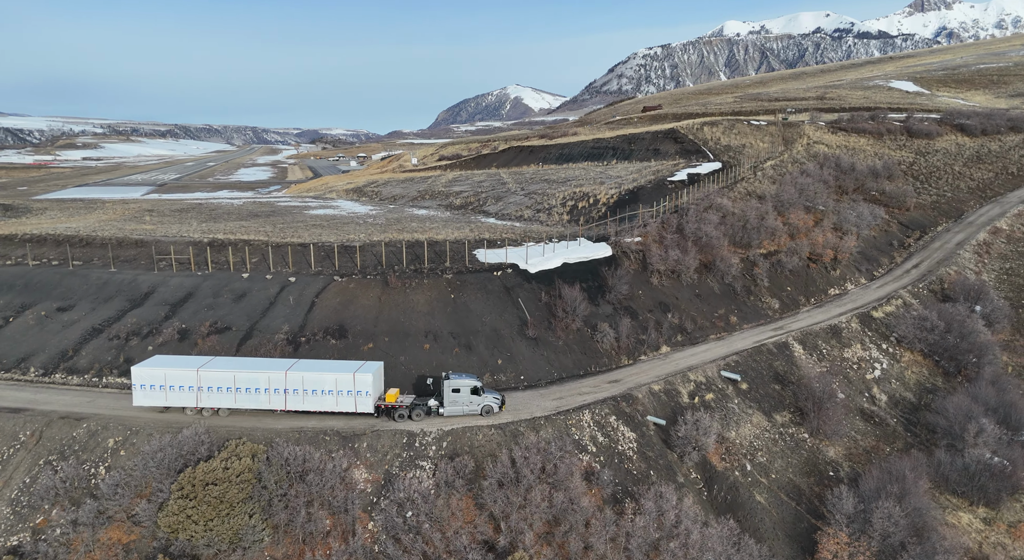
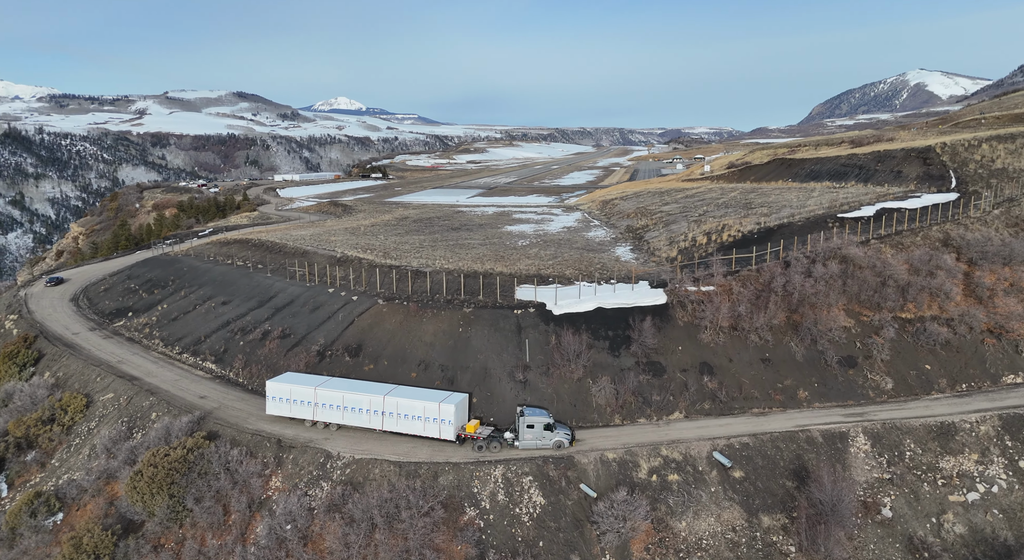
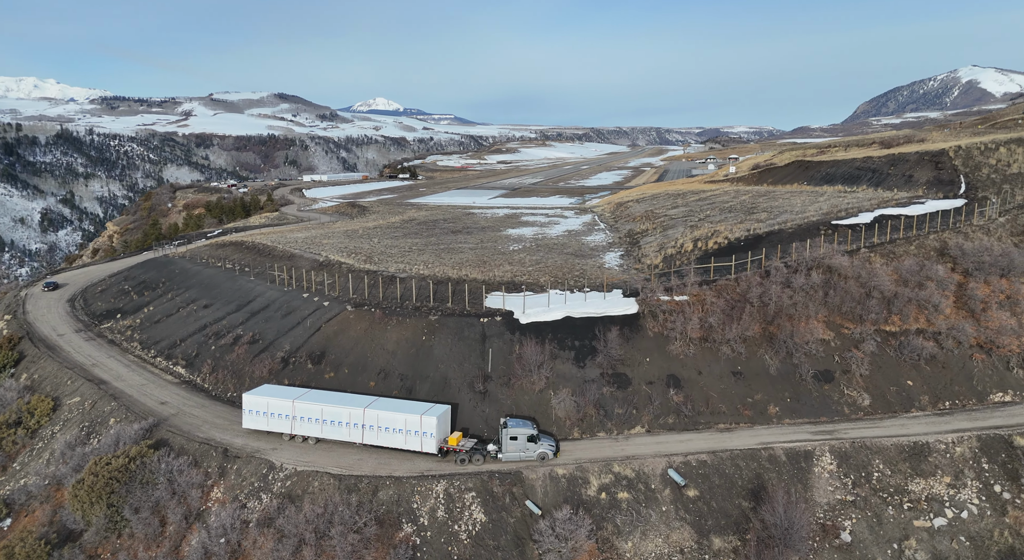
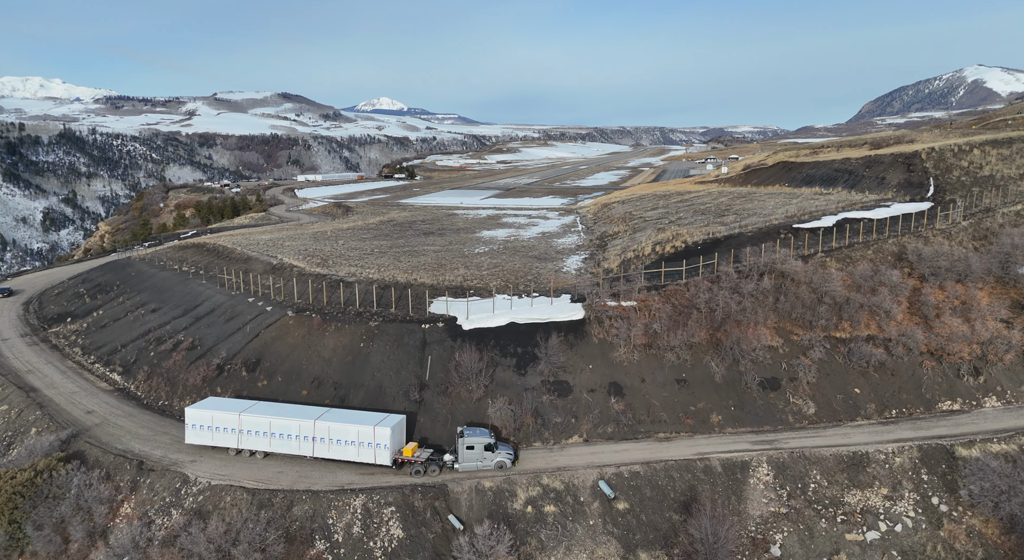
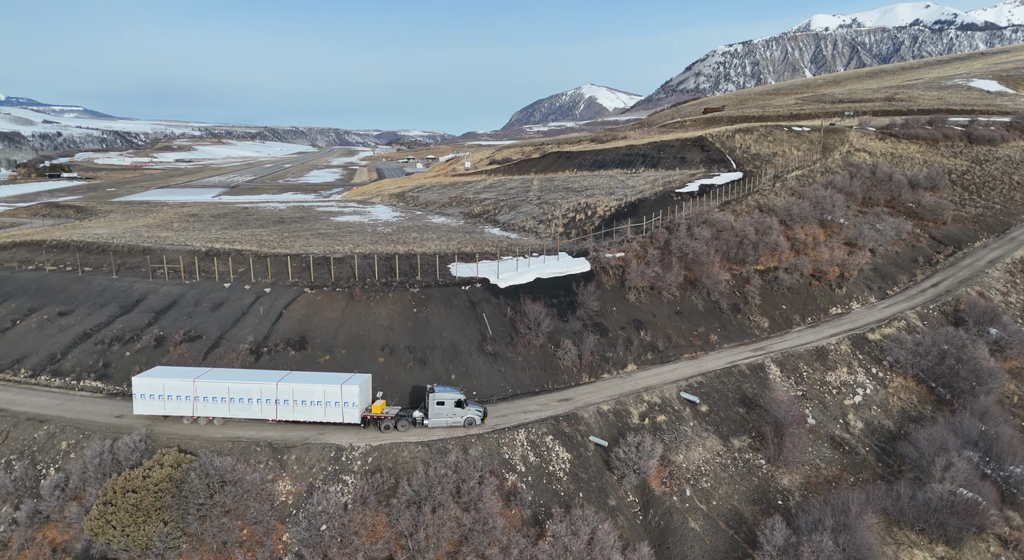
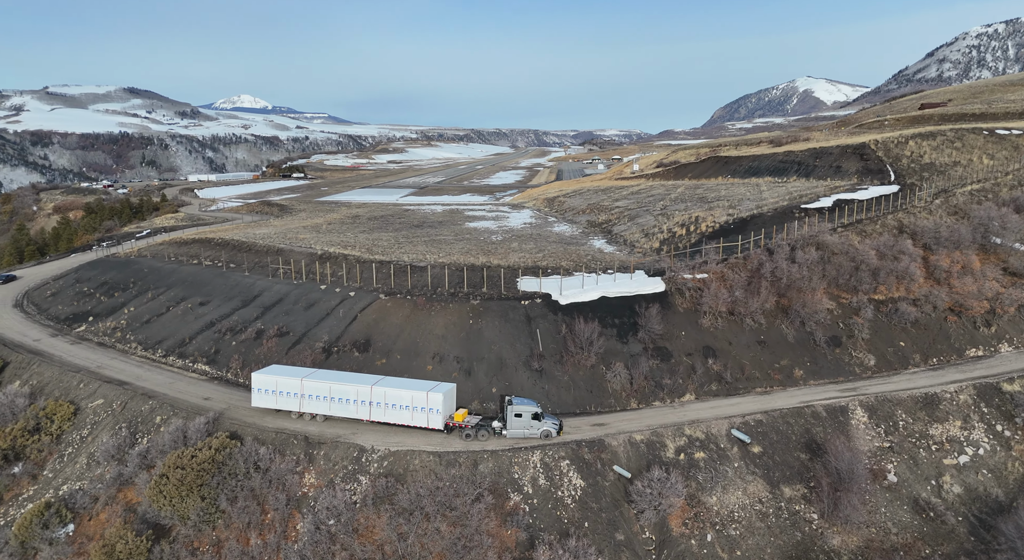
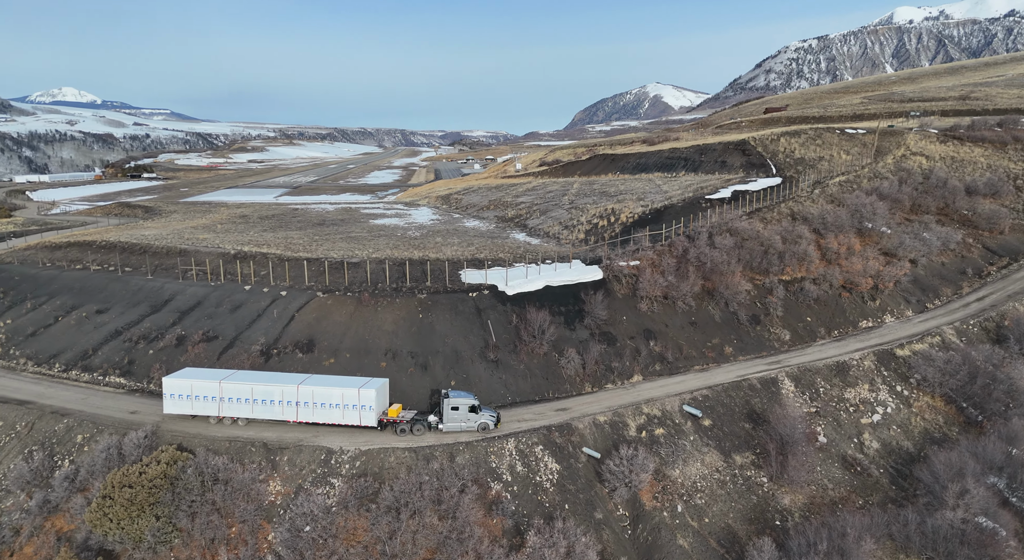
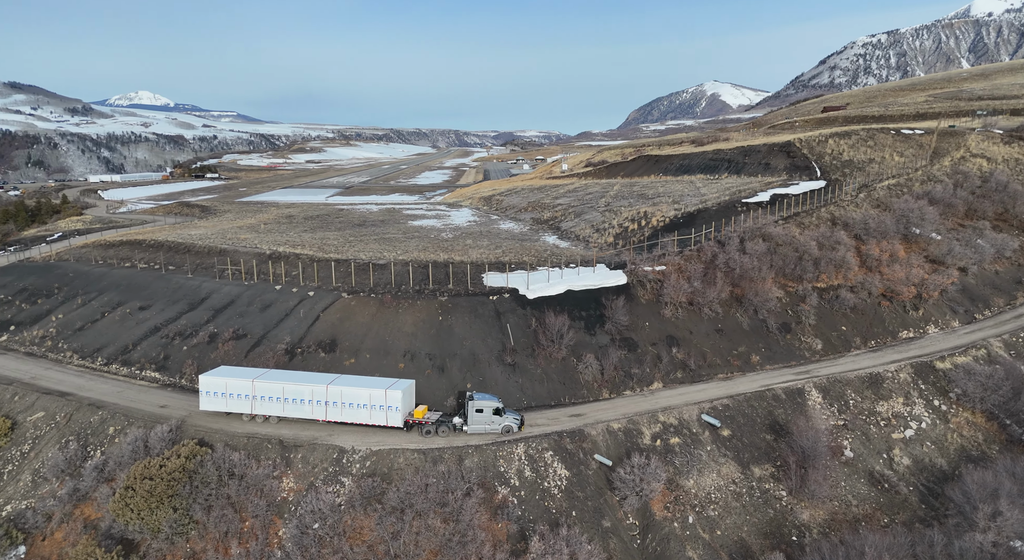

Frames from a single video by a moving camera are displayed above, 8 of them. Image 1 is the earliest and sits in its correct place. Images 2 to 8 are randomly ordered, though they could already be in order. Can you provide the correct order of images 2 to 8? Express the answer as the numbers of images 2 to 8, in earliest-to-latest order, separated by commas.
5, 7, 8, 6, 2, 3, 4
